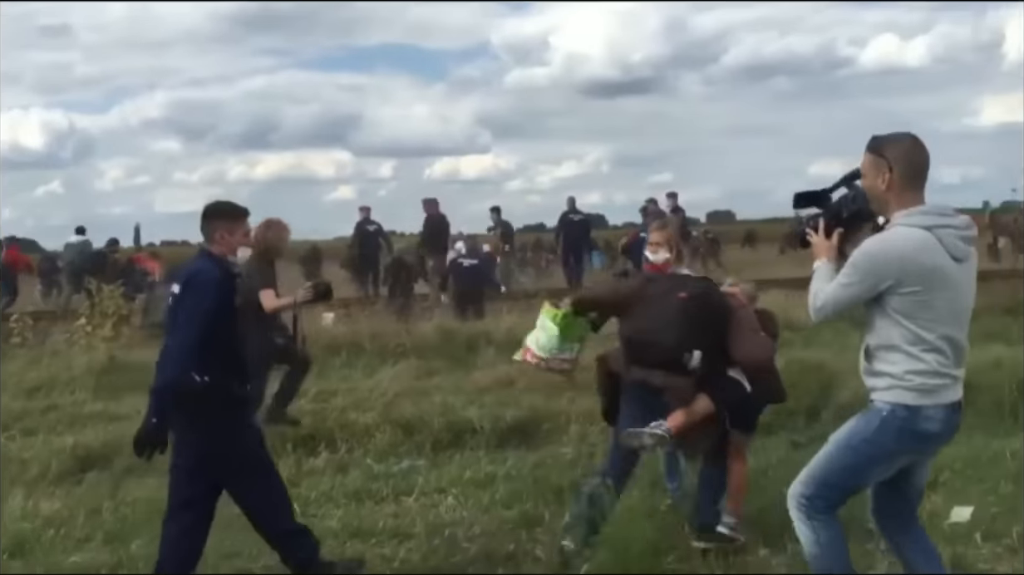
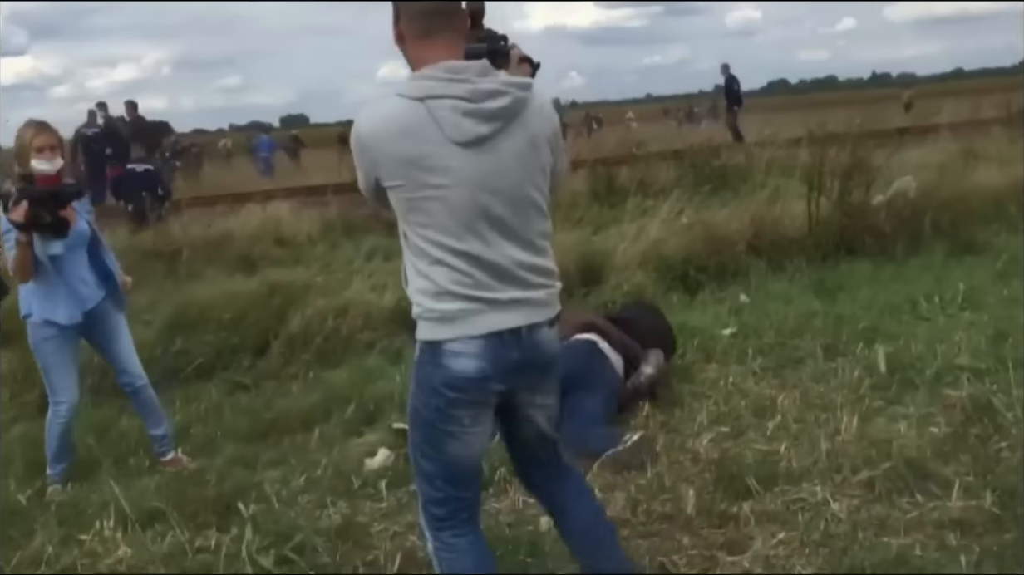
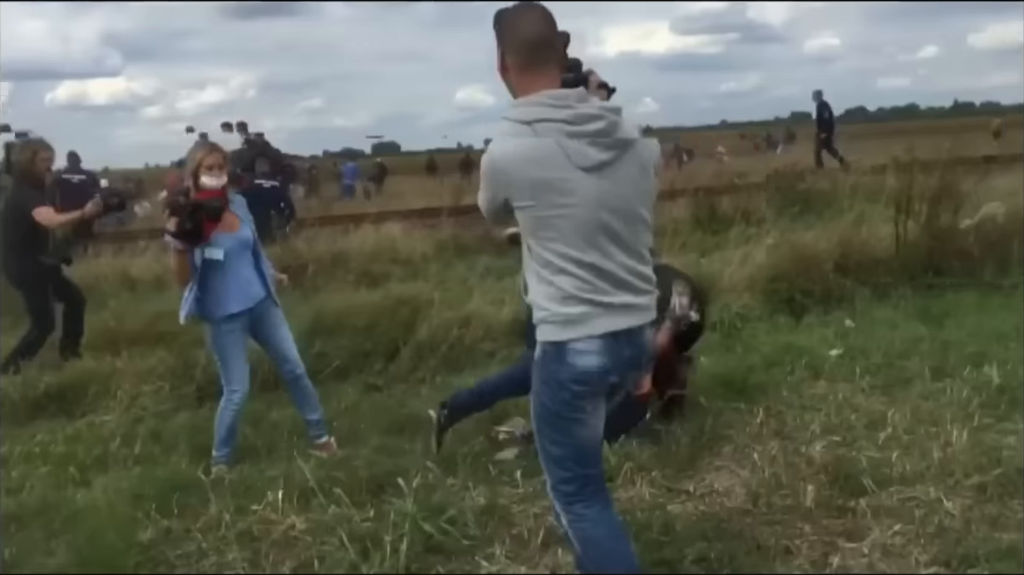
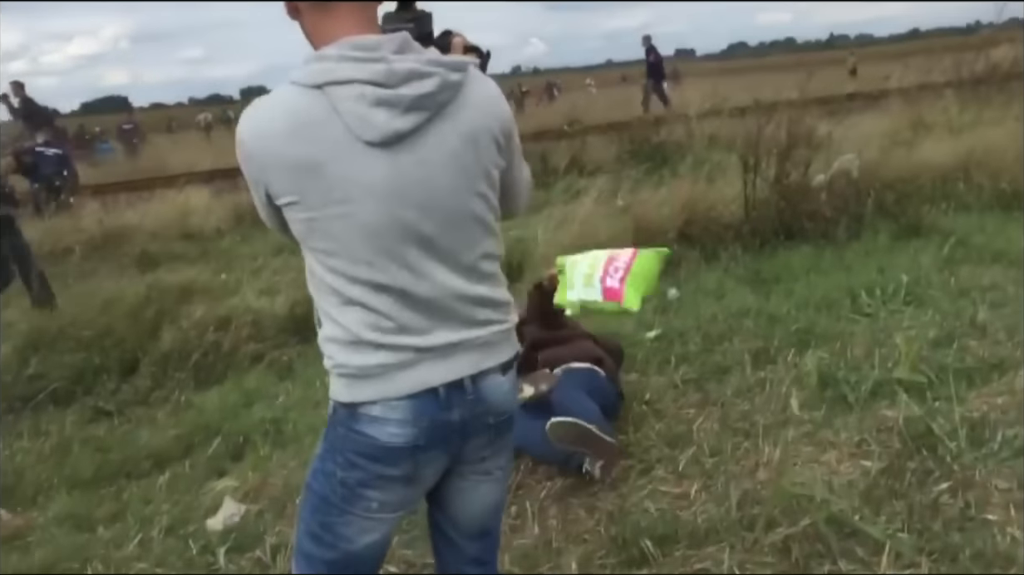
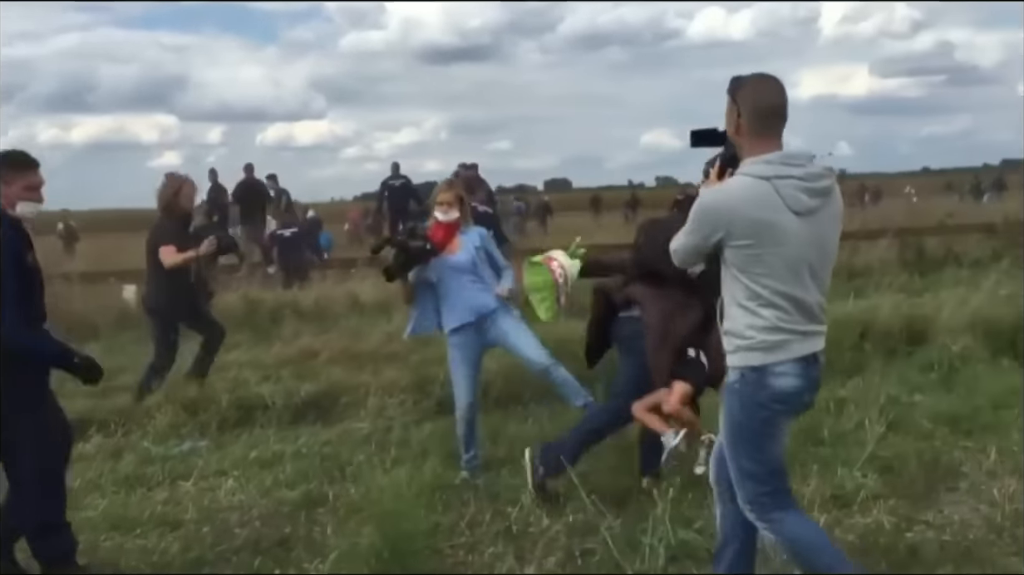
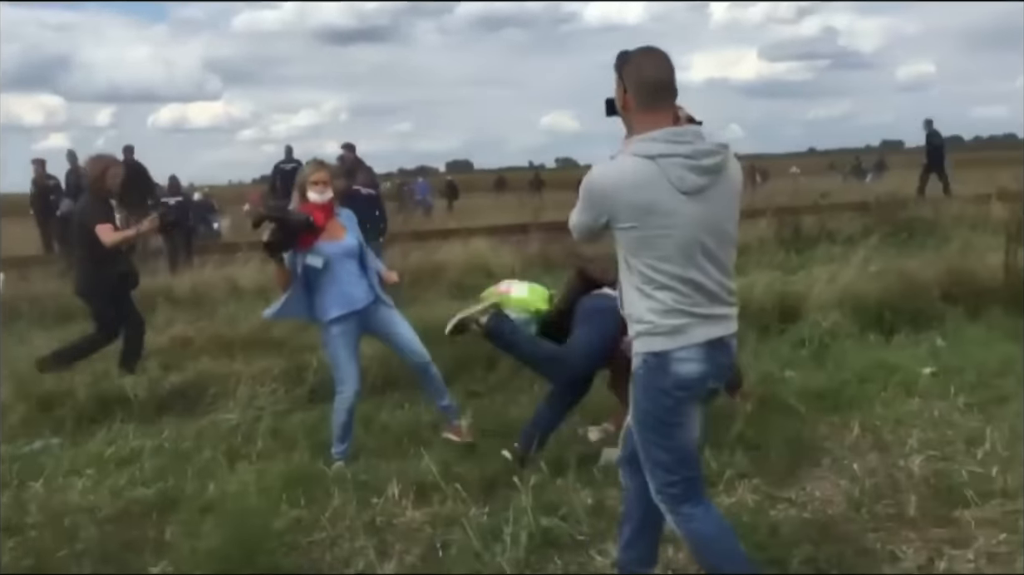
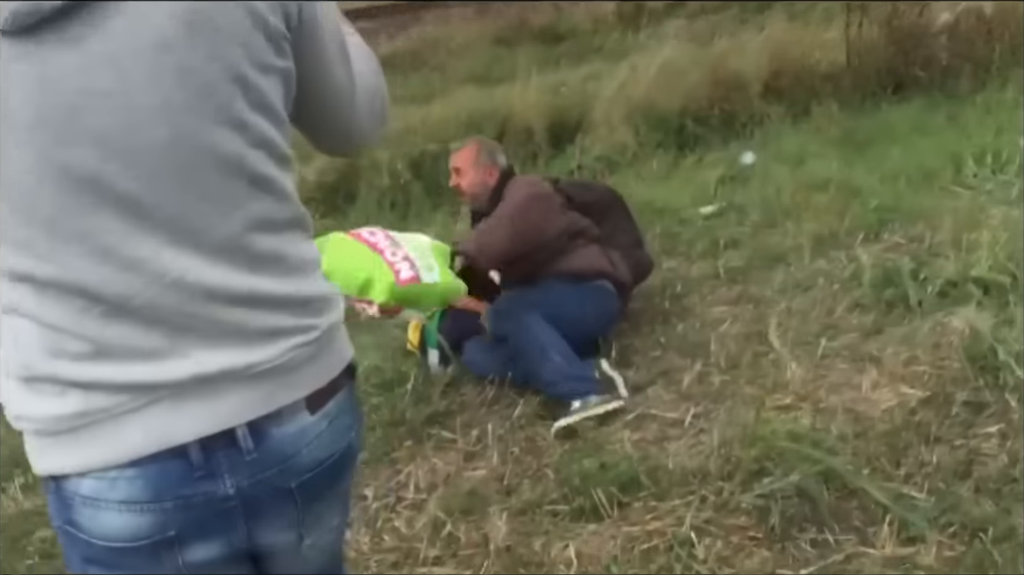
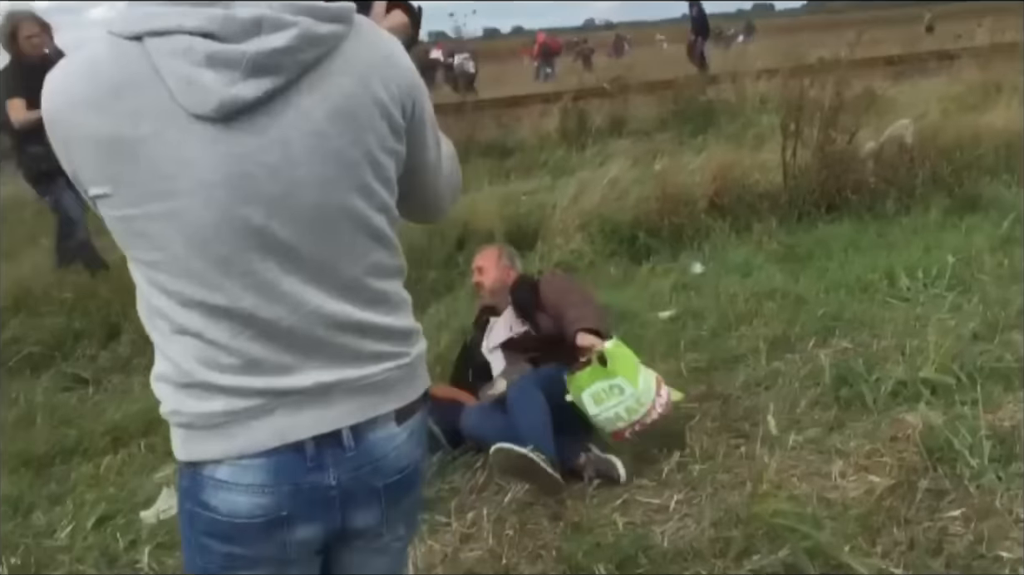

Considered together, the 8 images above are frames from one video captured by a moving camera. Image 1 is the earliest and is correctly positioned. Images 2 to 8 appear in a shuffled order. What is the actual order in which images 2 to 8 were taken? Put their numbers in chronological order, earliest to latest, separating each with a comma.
5, 6, 3, 2, 4, 8, 7
